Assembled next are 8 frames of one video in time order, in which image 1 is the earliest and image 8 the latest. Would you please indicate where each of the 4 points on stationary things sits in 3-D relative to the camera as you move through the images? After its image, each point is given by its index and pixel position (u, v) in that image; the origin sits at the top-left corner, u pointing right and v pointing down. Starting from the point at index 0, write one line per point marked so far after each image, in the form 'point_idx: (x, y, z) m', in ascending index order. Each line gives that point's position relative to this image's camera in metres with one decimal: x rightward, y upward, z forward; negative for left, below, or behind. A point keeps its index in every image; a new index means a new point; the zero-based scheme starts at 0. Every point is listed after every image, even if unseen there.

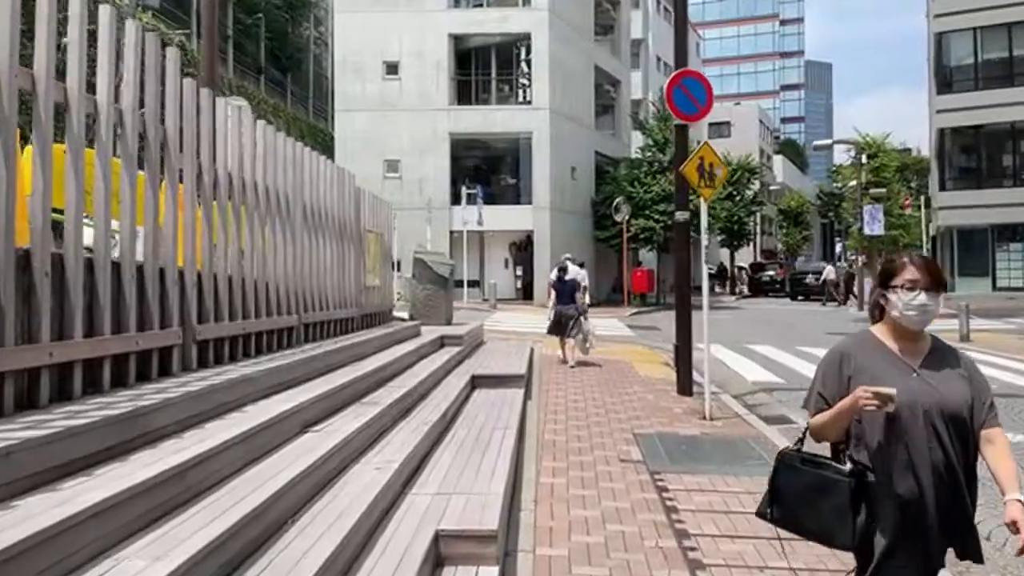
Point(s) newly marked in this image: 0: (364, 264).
0: (-2.4, +0.4, +11.5) m
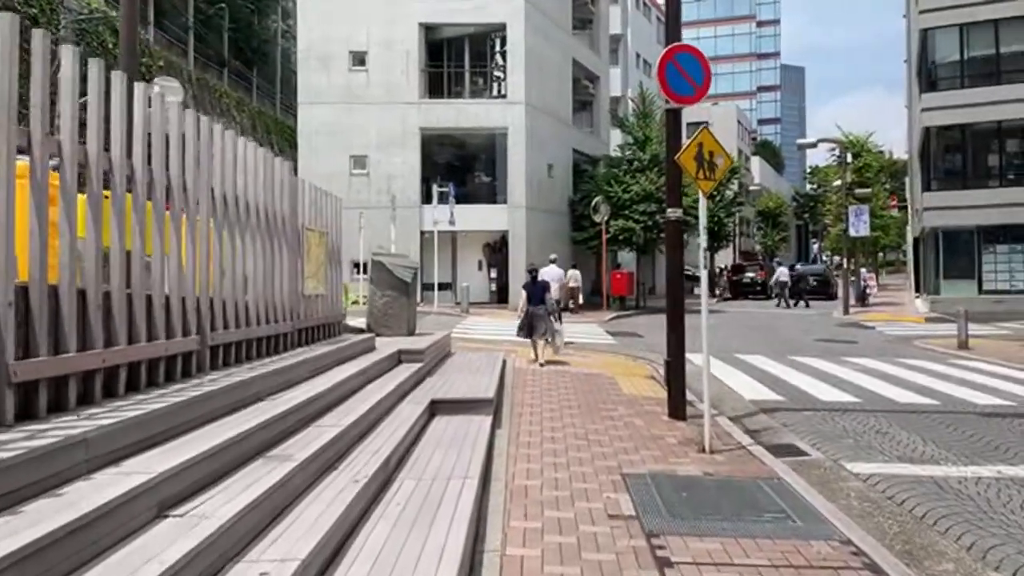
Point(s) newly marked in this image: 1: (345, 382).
0: (-2.9, +0.3, +9.8) m
1: (-1.9, -1.1, +8.2) m
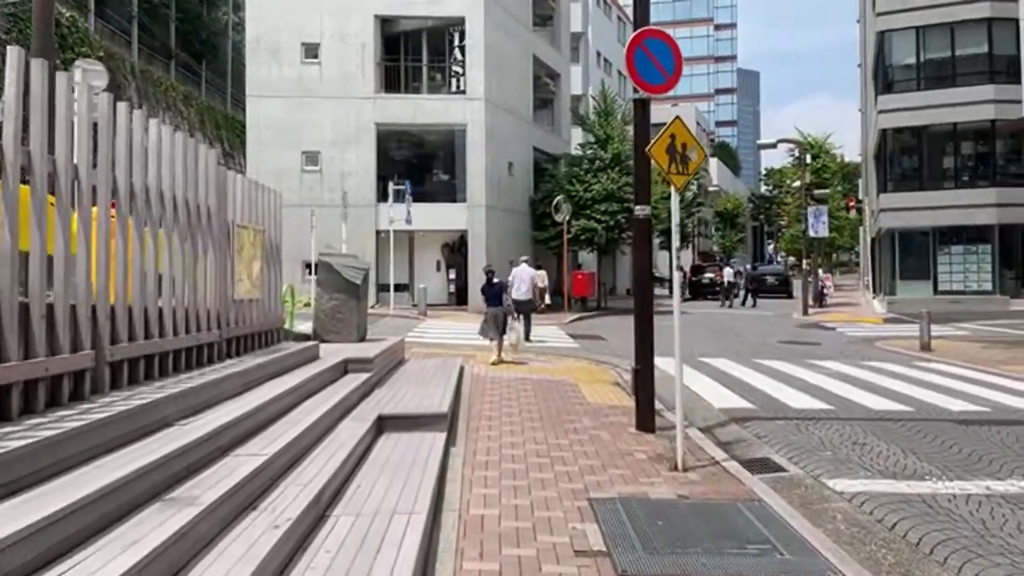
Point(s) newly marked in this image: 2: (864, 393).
0: (-3.4, +0.2, +8.8) m
1: (-2.4, -1.1, +7.3) m
2: (+6.4, -1.9, +13.0) m
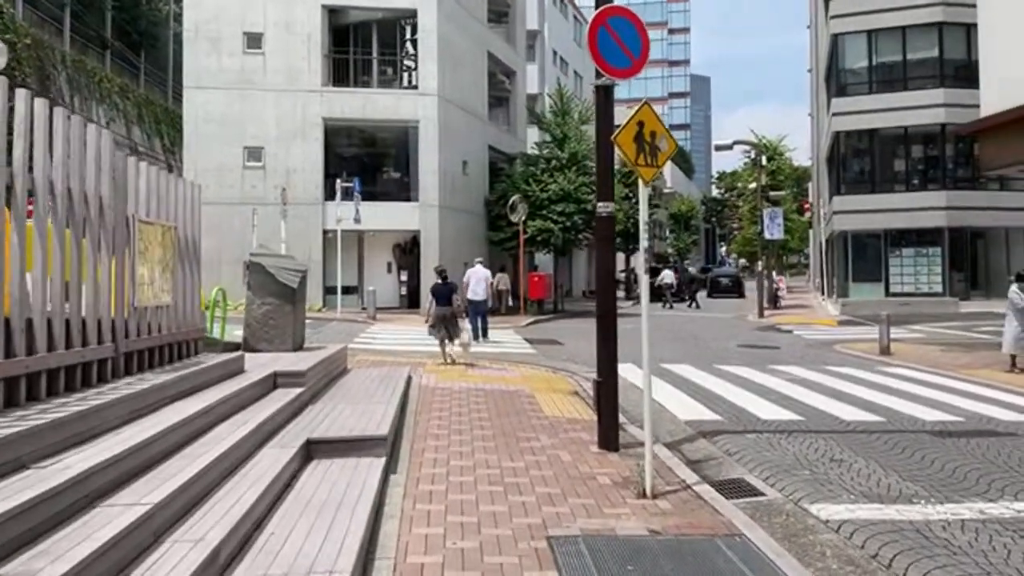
0: (-4.0, +0.2, +7.6) m
1: (-2.9, -1.2, +6.2) m
2: (+5.6, -2.0, +12.4) m
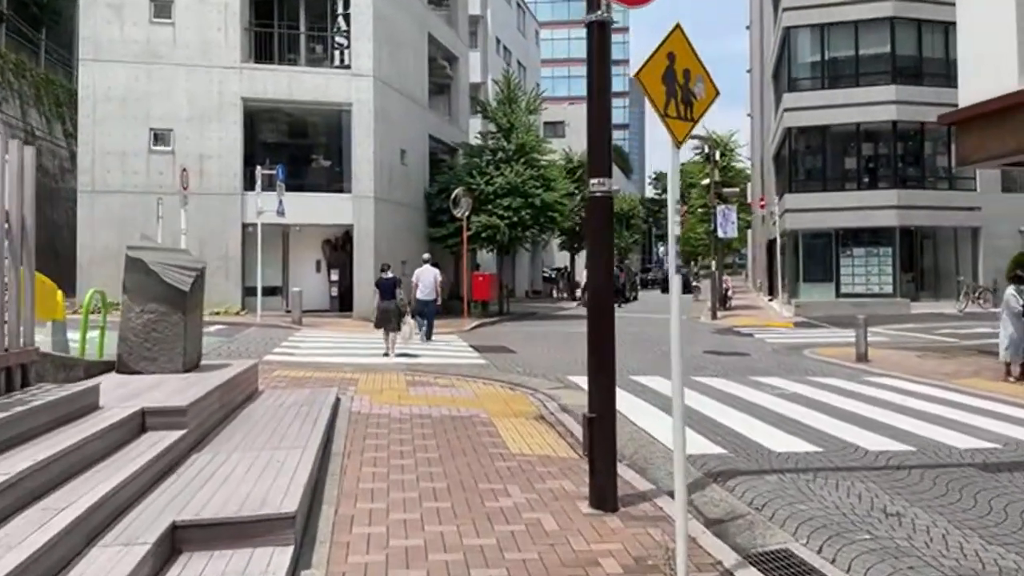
0: (-4.2, +0.1, +4.9) m
1: (-3.0, -1.2, +3.6) m
2: (+4.9, -2.0, +10.6) m
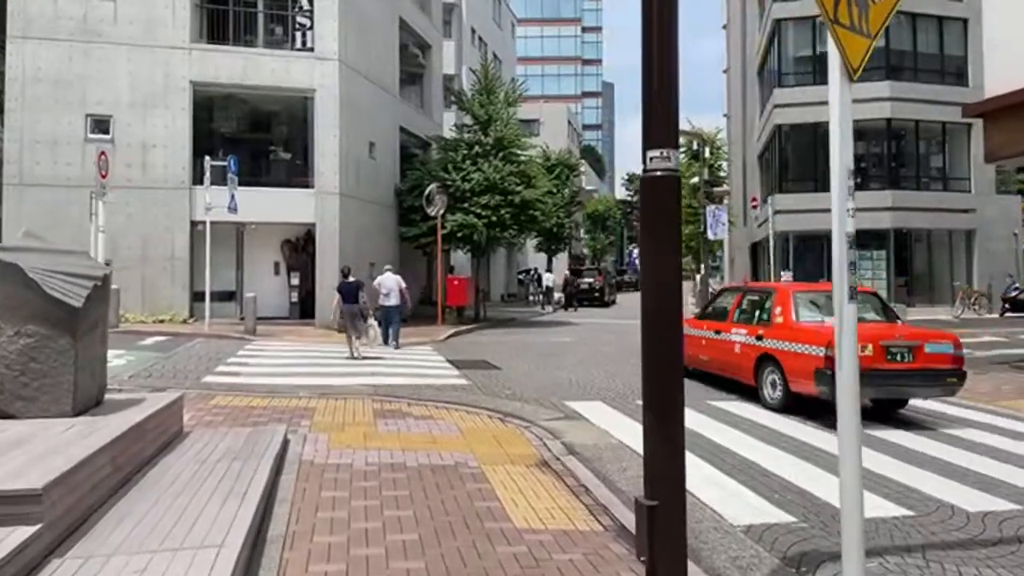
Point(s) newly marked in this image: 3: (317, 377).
0: (-4.0, 0.0, +2.5) m
1: (-2.7, -1.4, +1.2) m
2: (+4.9, -2.2, +8.5) m
3: (-4.1, -1.9, +14.9) m
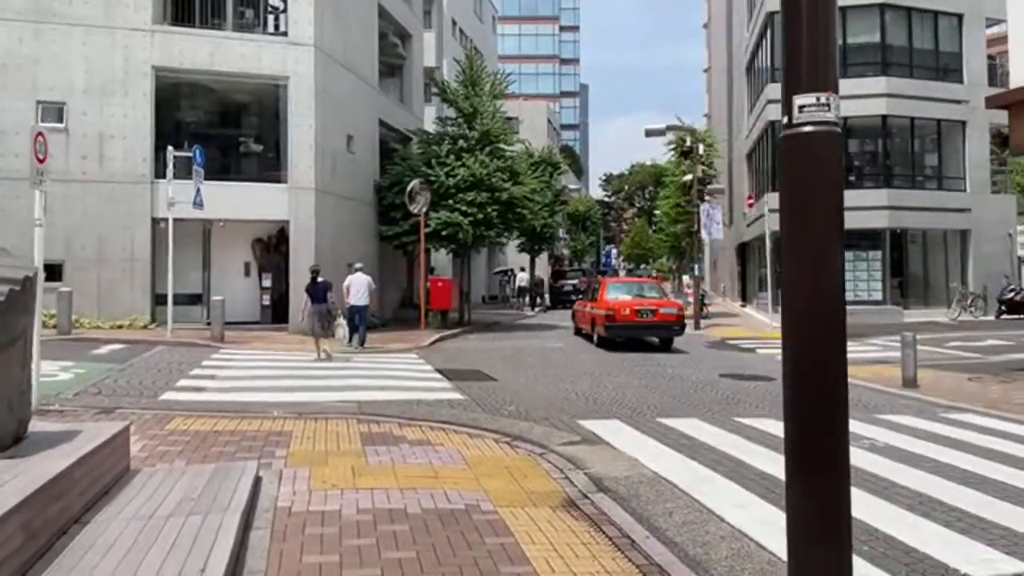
0: (-3.6, -0.1, +0.9) m
1: (-2.2, -1.4, -0.4) m
2: (+5.1, -2.2, +7.2) m
3: (-4.1, -1.9, +13.2) m
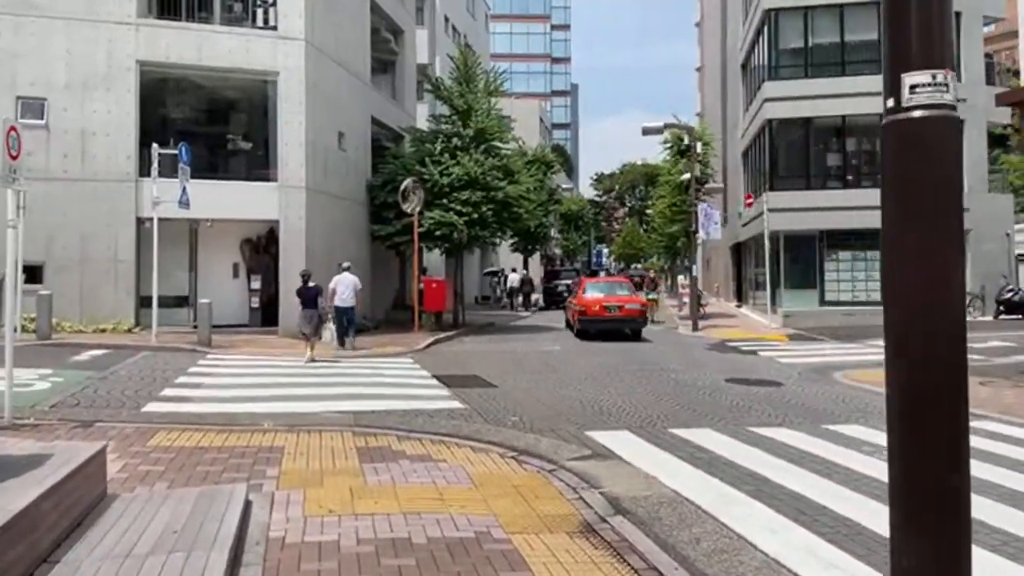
0: (-3.4, -0.1, +0.3) m
1: (-2.0, -1.5, -1.0) m
2: (+5.2, -2.3, +6.7) m
3: (-4.0, -2.0, +12.6) m
